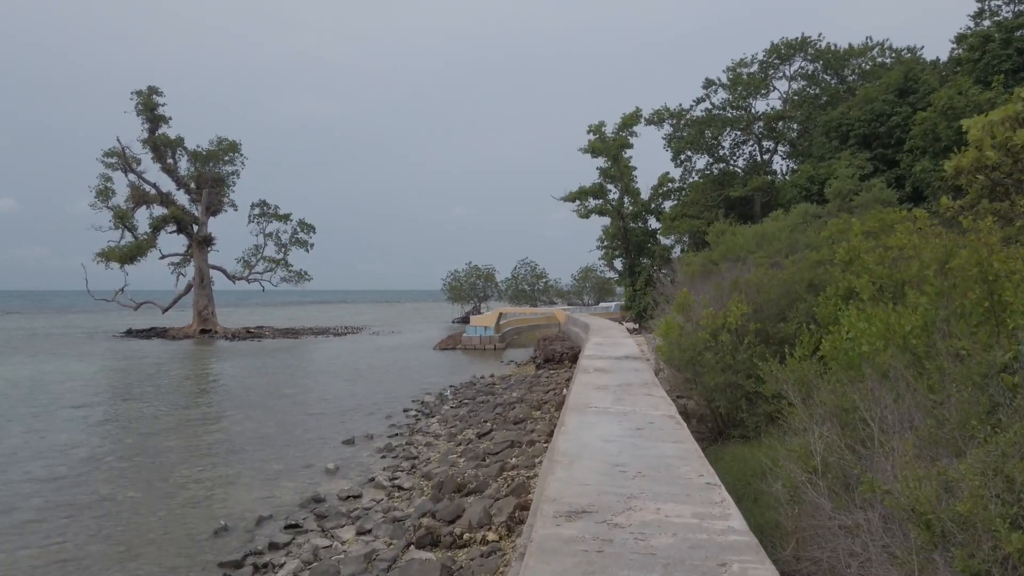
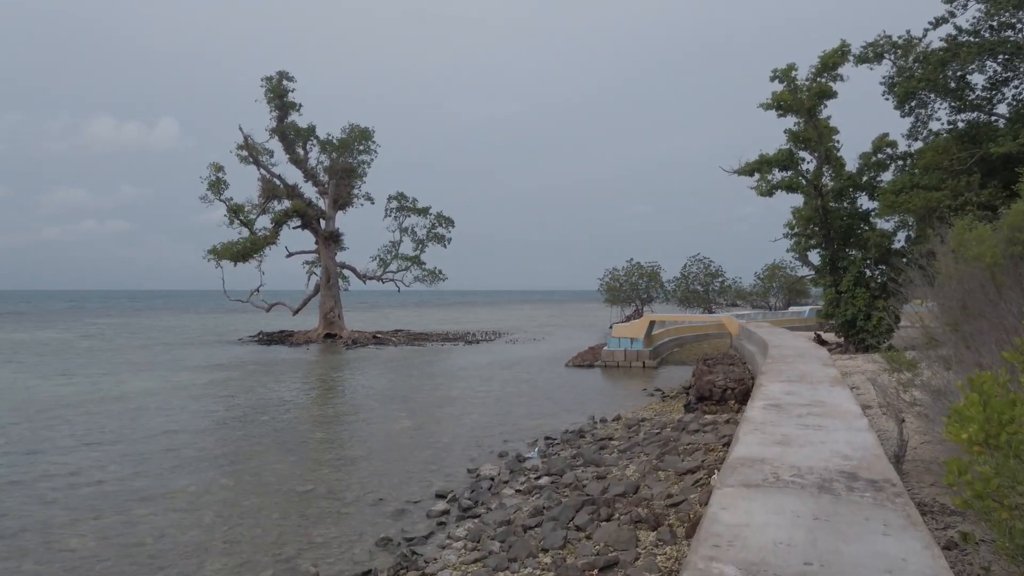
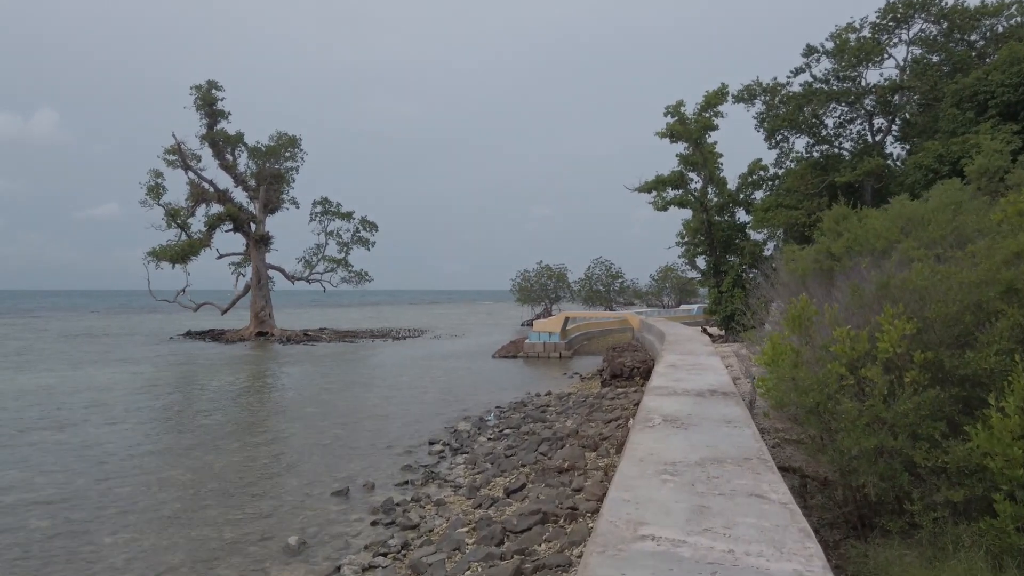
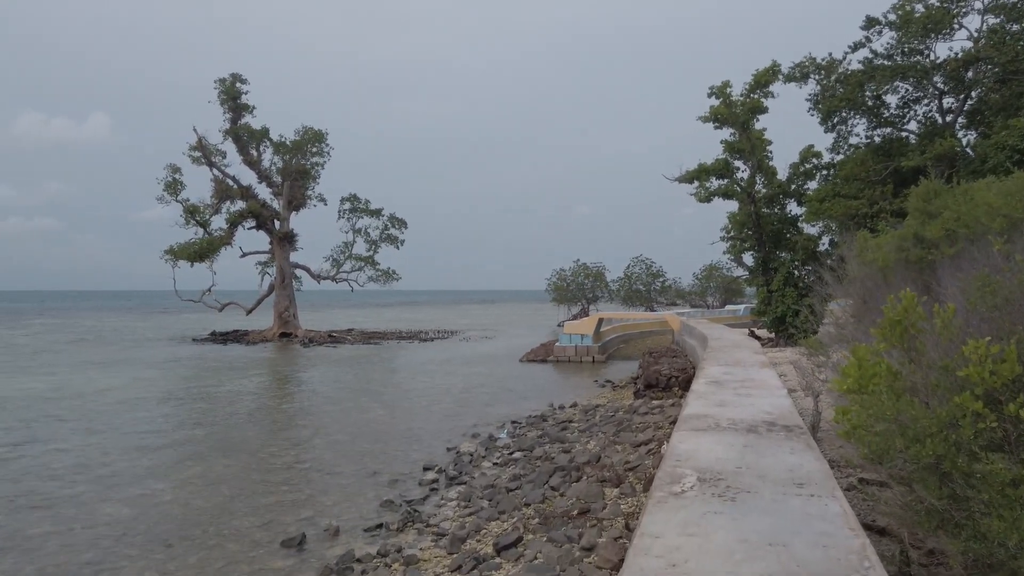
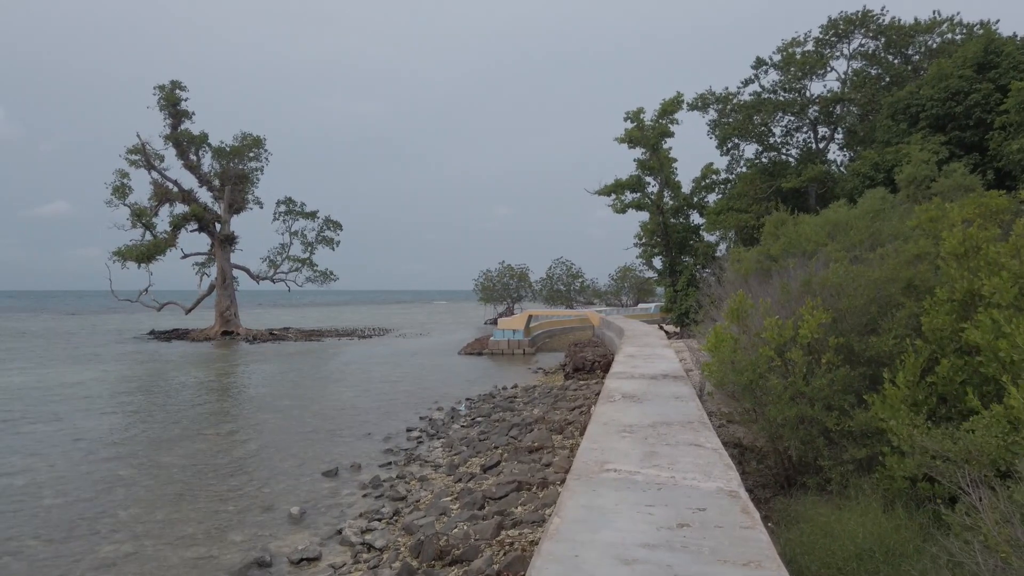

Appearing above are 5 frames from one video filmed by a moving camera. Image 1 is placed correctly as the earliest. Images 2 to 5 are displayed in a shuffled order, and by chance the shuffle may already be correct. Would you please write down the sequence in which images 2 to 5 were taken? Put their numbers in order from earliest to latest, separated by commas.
5, 3, 4, 2
